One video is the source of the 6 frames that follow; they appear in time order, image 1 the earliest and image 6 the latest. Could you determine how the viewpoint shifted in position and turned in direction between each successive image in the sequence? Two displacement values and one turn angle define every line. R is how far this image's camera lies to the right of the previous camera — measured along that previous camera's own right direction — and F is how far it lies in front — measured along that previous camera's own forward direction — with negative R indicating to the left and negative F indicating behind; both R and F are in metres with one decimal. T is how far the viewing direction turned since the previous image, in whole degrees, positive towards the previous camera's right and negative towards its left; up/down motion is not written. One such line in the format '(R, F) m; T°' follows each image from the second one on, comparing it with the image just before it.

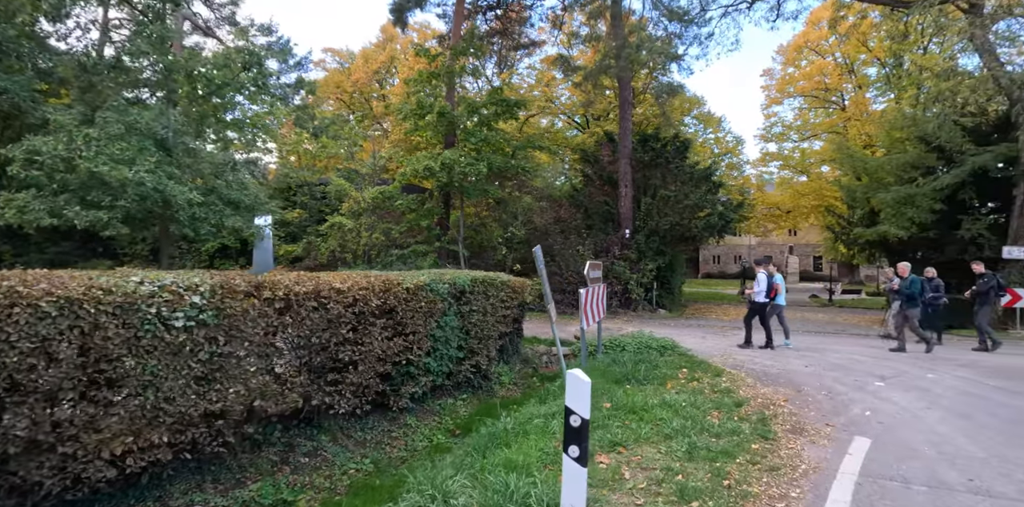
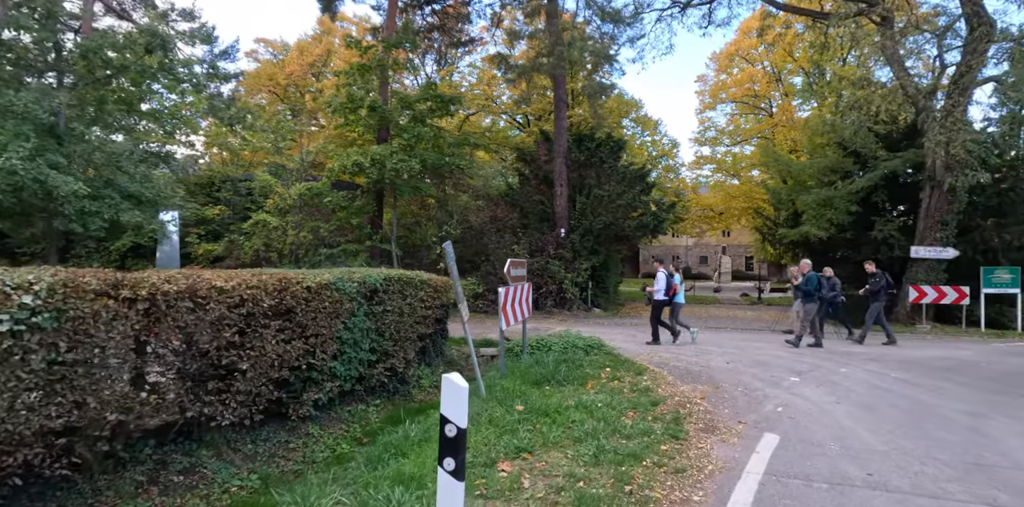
(+0.5, +0.3) m; +6°
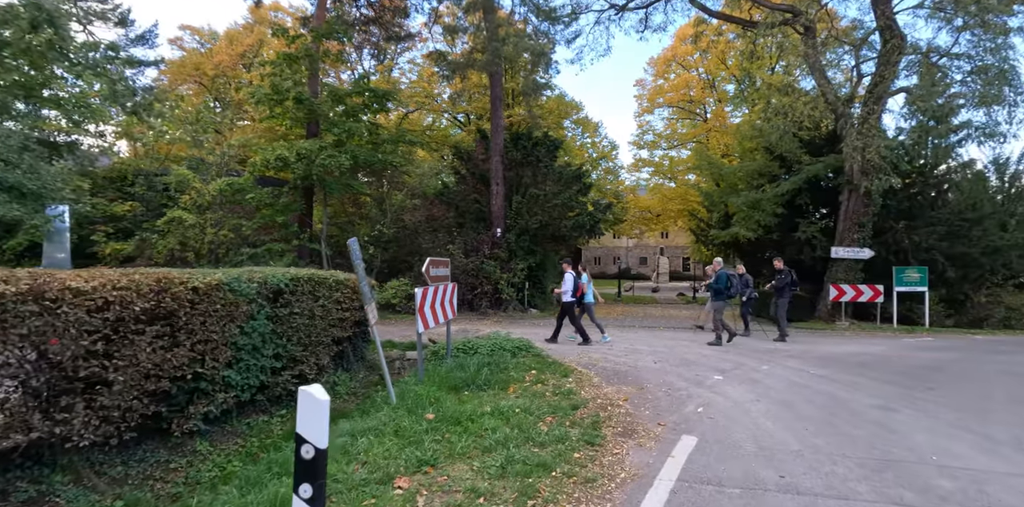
(+0.4, +0.4) m; +6°
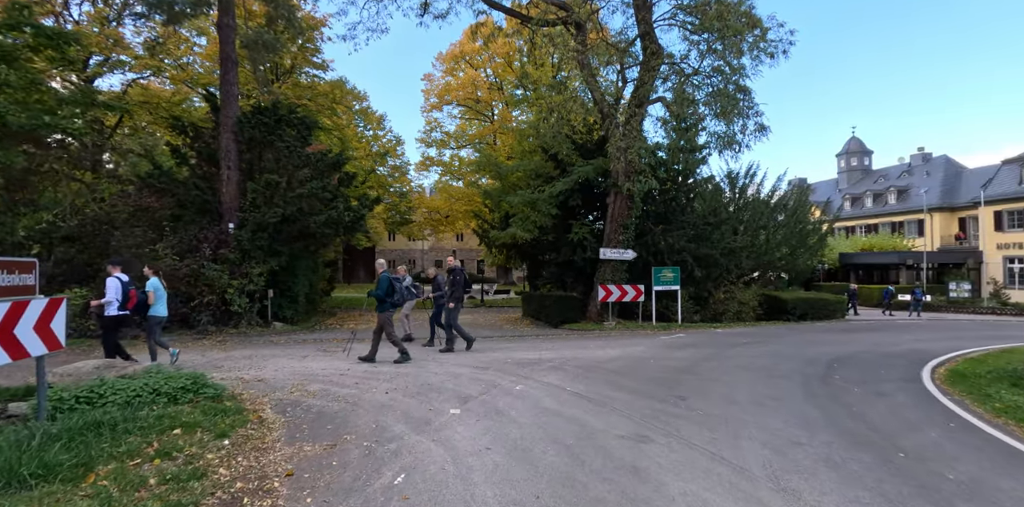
(+1.6, +1.9) m; +21°
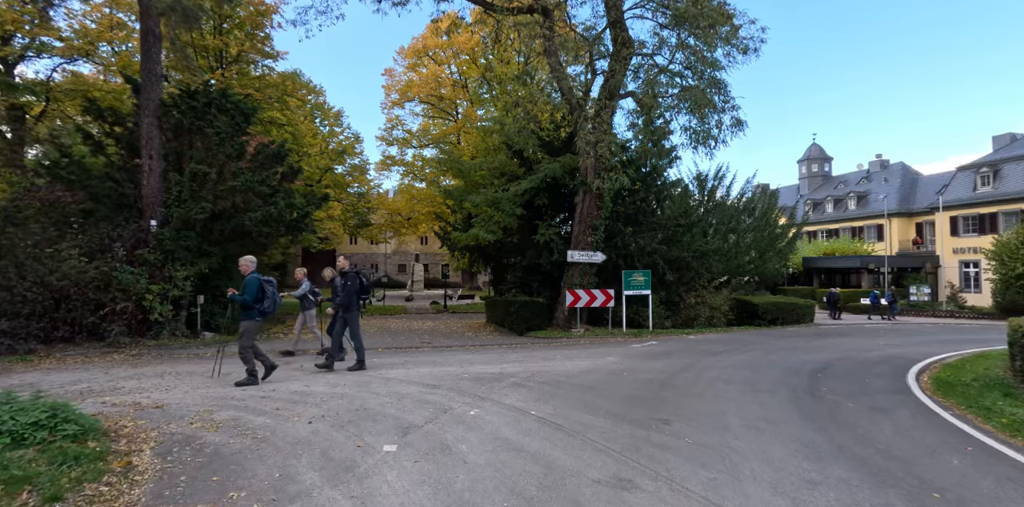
(+0.2, +1.1) m; +4°
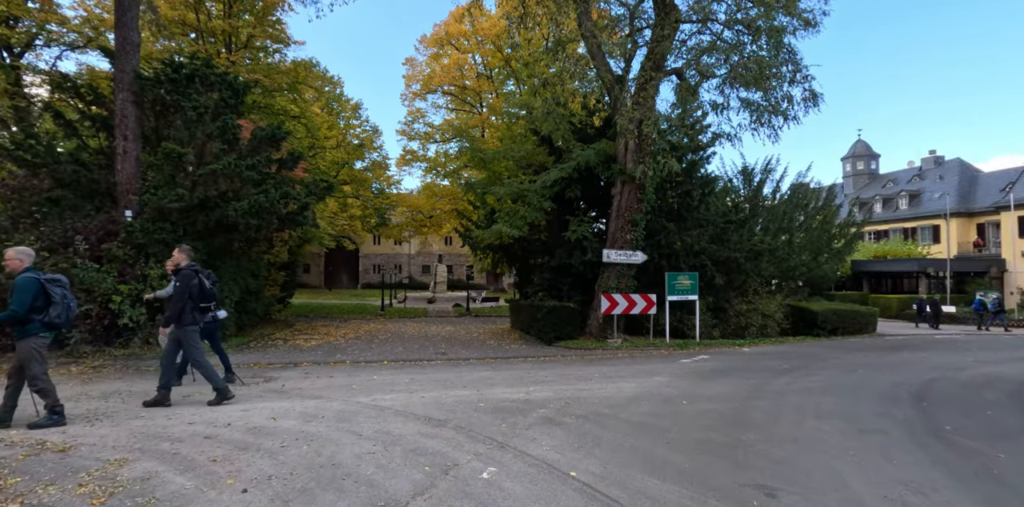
(0.0, +1.8) m; -3°
